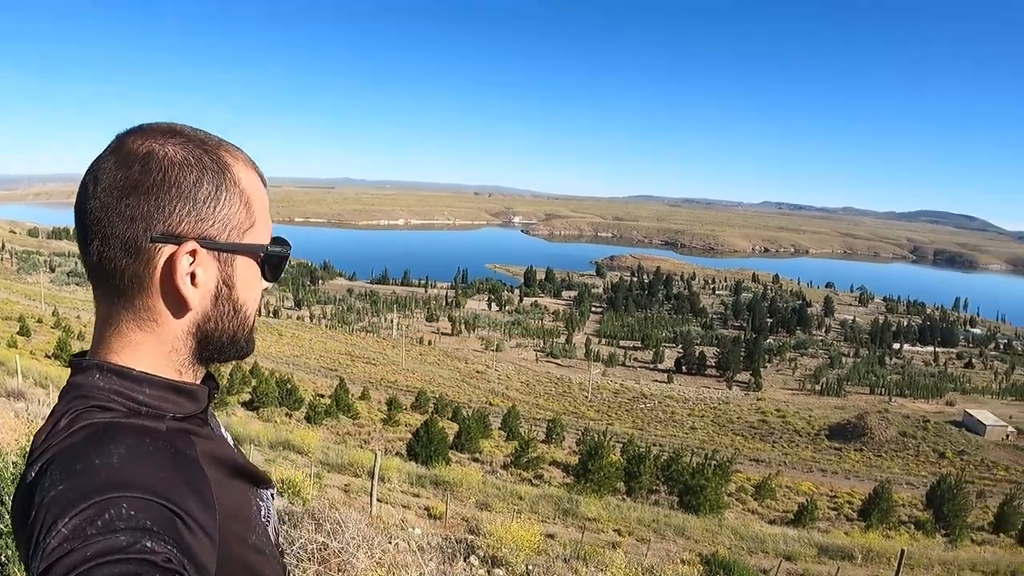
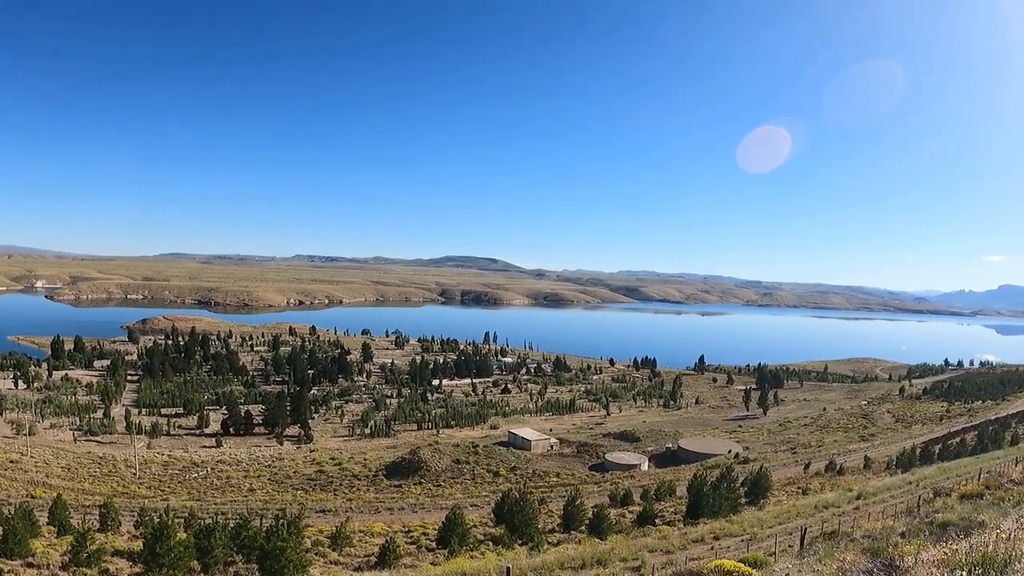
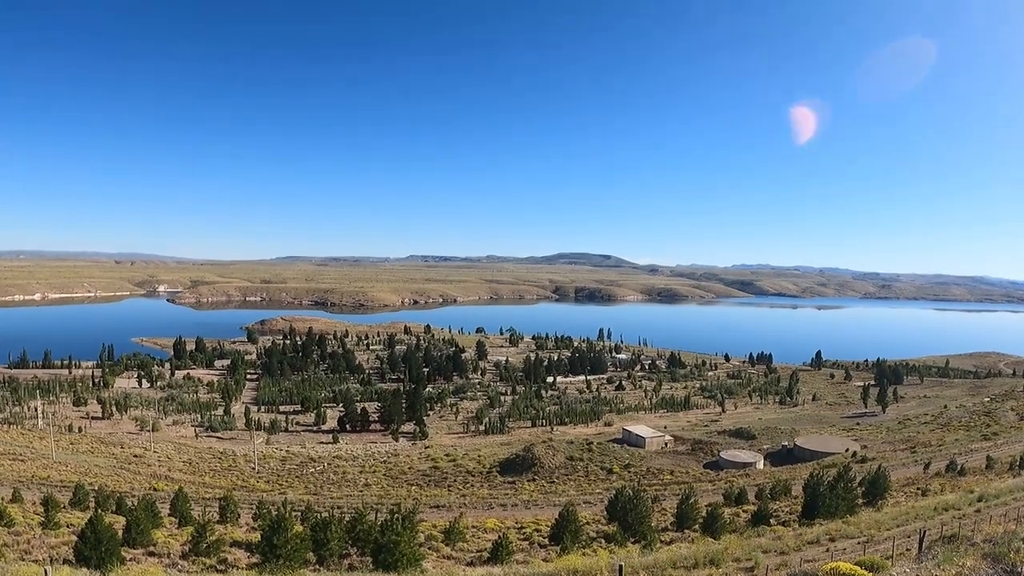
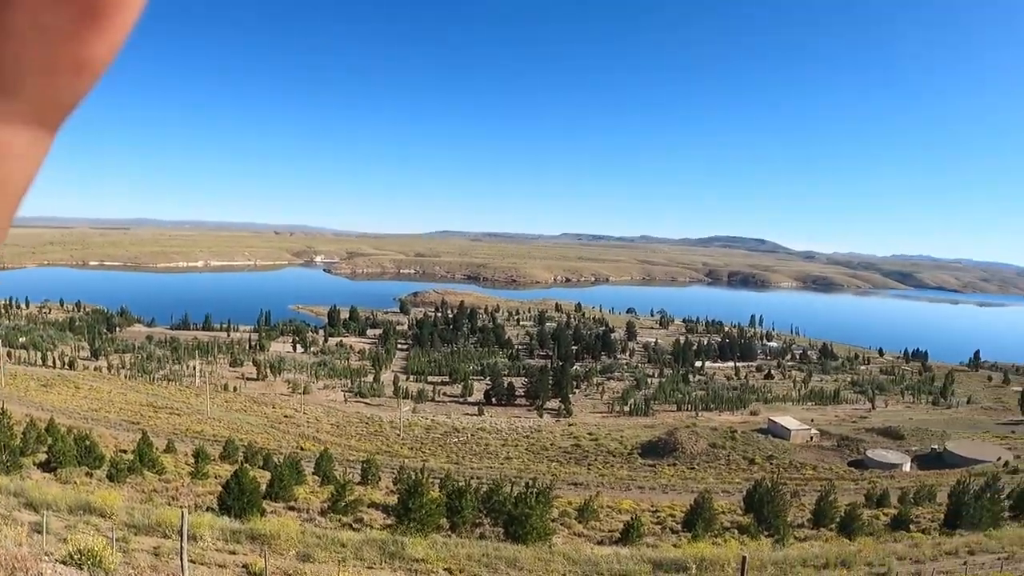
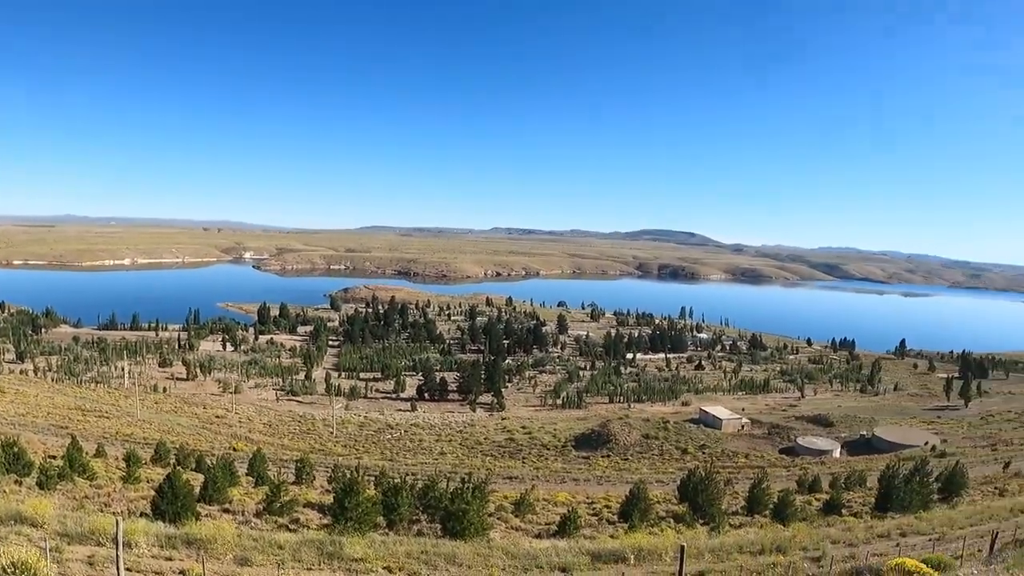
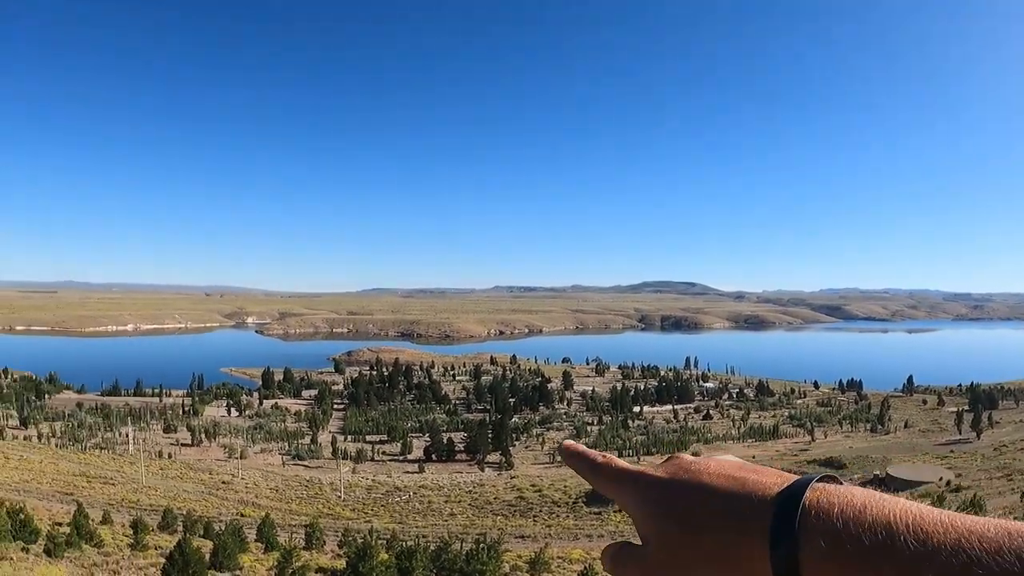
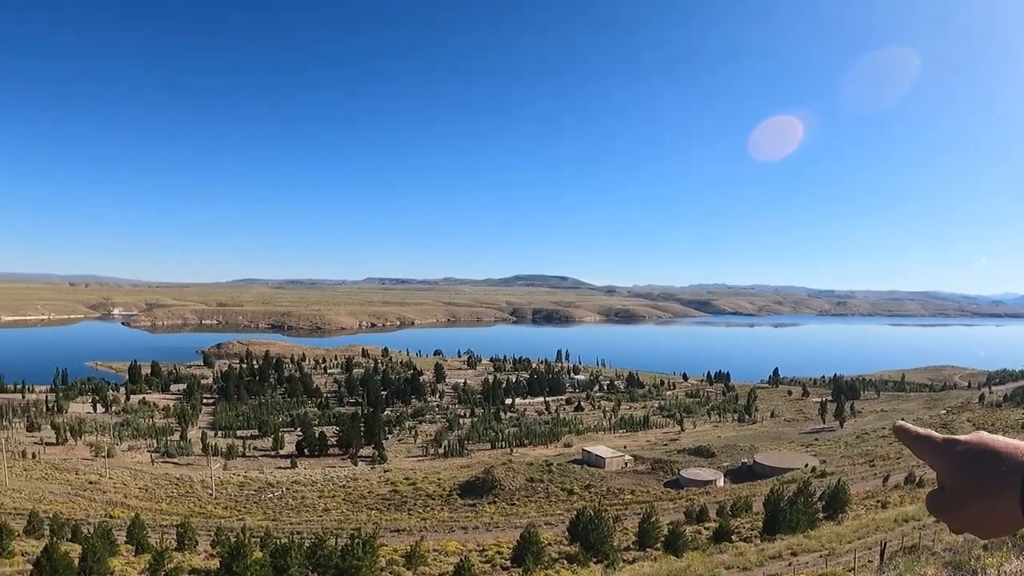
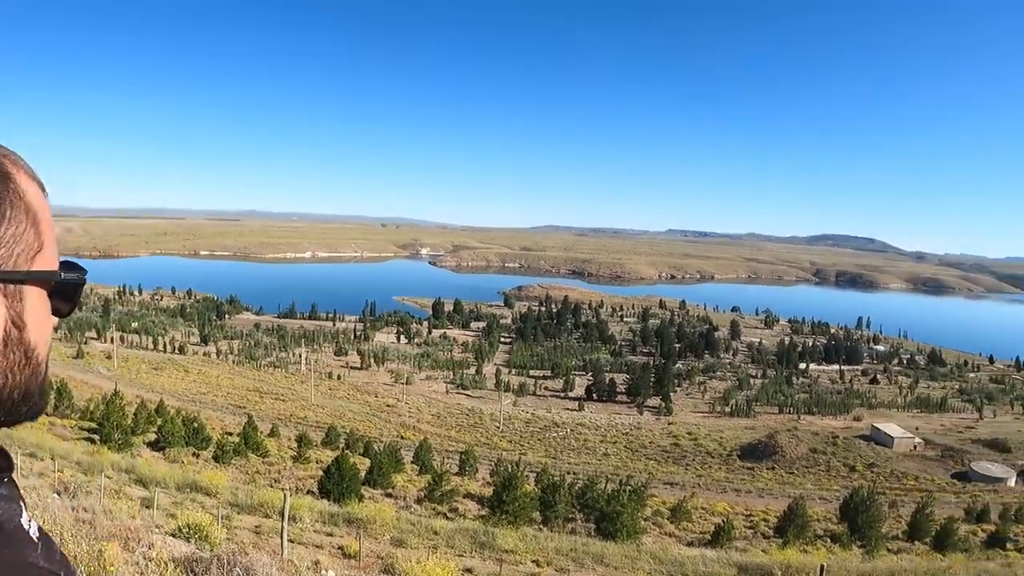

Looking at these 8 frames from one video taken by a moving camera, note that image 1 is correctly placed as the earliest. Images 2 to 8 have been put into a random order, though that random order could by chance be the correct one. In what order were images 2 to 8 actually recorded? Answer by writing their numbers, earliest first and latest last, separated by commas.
8, 4, 5, 3, 2, 7, 6
